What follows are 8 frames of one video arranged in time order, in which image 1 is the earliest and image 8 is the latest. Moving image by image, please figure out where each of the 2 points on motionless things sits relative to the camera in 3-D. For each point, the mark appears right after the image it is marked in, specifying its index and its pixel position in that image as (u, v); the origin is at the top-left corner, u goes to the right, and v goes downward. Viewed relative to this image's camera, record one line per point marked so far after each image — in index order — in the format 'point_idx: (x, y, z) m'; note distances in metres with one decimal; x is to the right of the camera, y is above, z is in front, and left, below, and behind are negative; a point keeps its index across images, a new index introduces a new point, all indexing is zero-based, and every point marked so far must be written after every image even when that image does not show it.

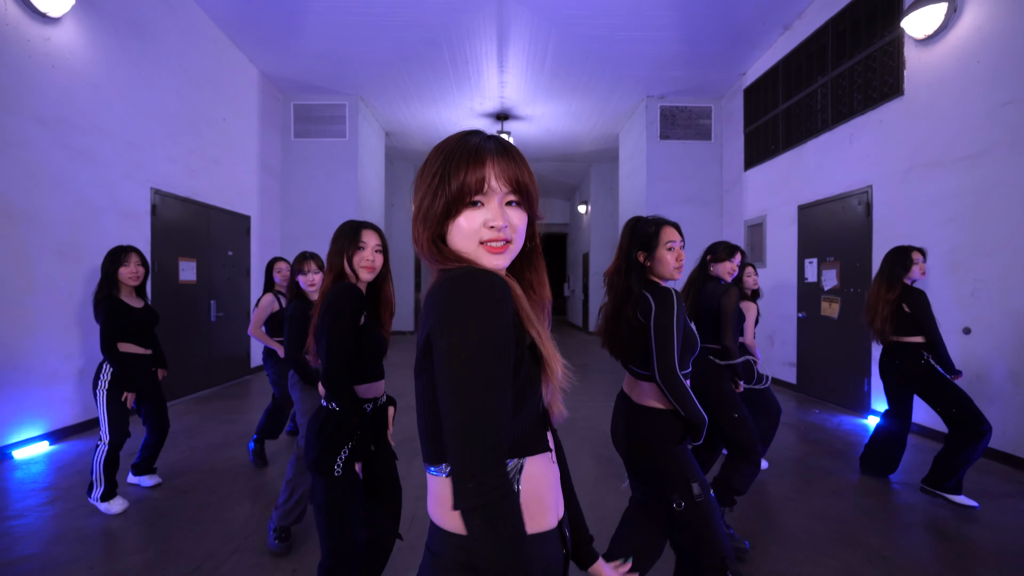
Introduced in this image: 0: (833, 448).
0: (+3.8, -2.0, +4.1) m
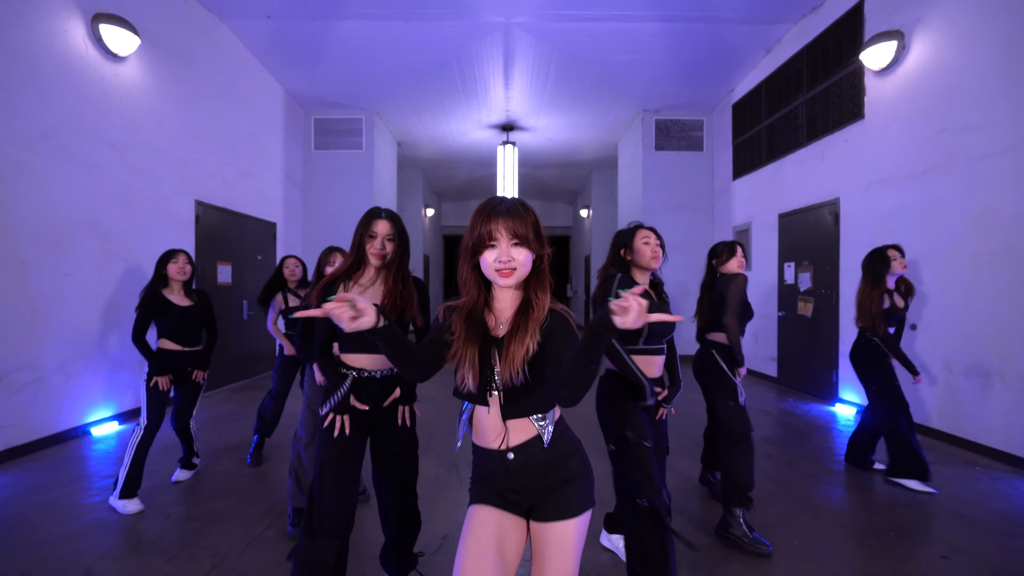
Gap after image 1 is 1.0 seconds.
0: (+3.9, -2.0, +4.4) m
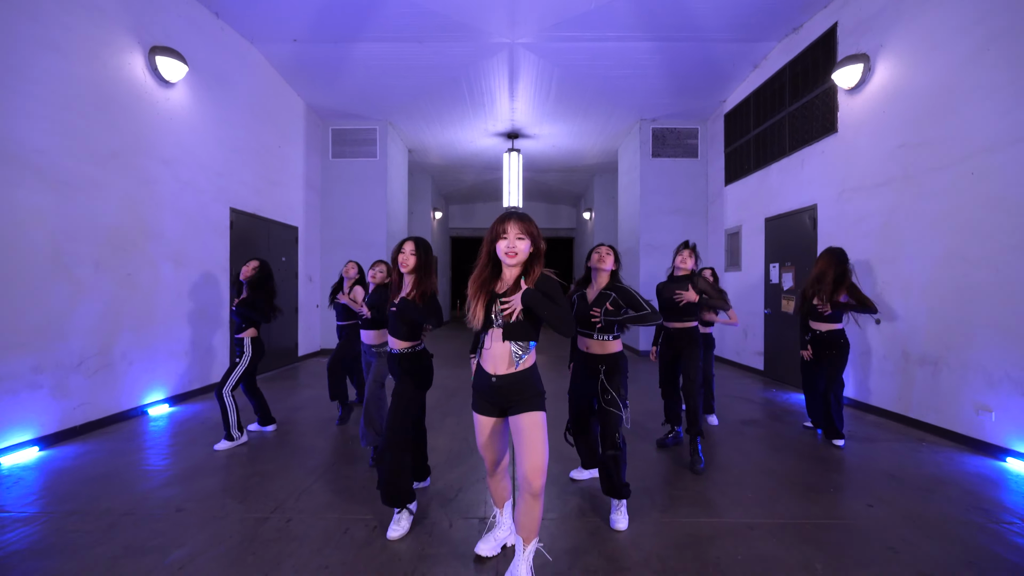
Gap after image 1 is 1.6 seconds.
0: (+3.9, -1.9, +4.9) m
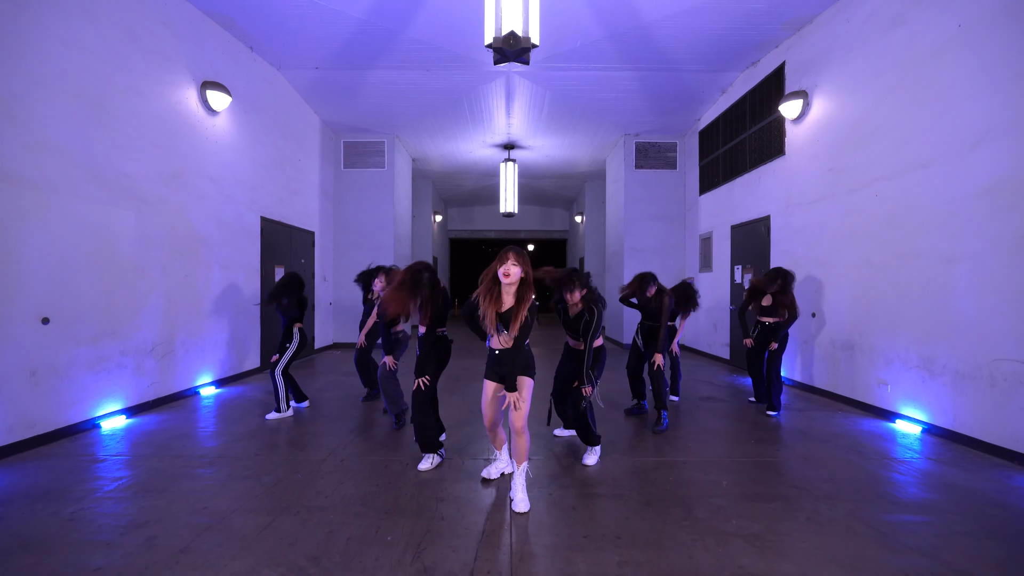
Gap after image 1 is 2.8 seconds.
0: (+3.9, -1.9, +5.9) m
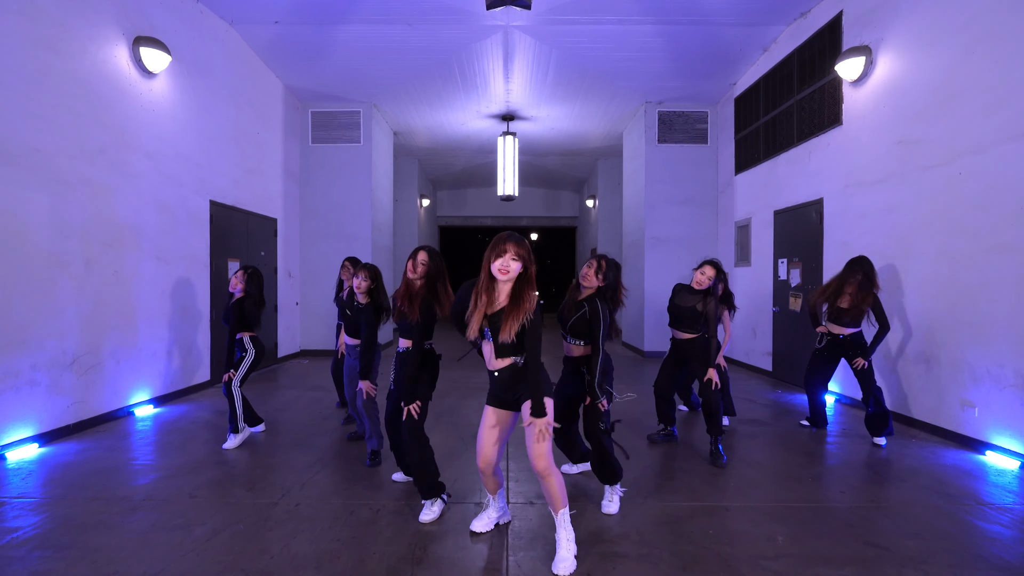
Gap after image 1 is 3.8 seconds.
0: (+3.9, -1.9, +5.0) m
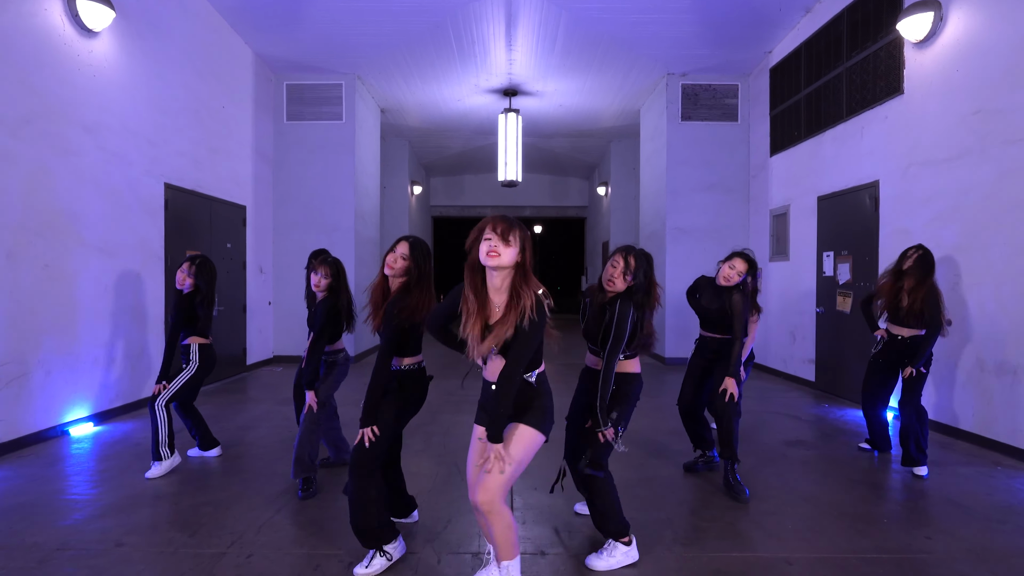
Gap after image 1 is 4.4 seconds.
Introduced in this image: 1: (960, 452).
0: (+4.0, -1.9, +4.3) m
1: (+5.0, -1.8, +3.8) m
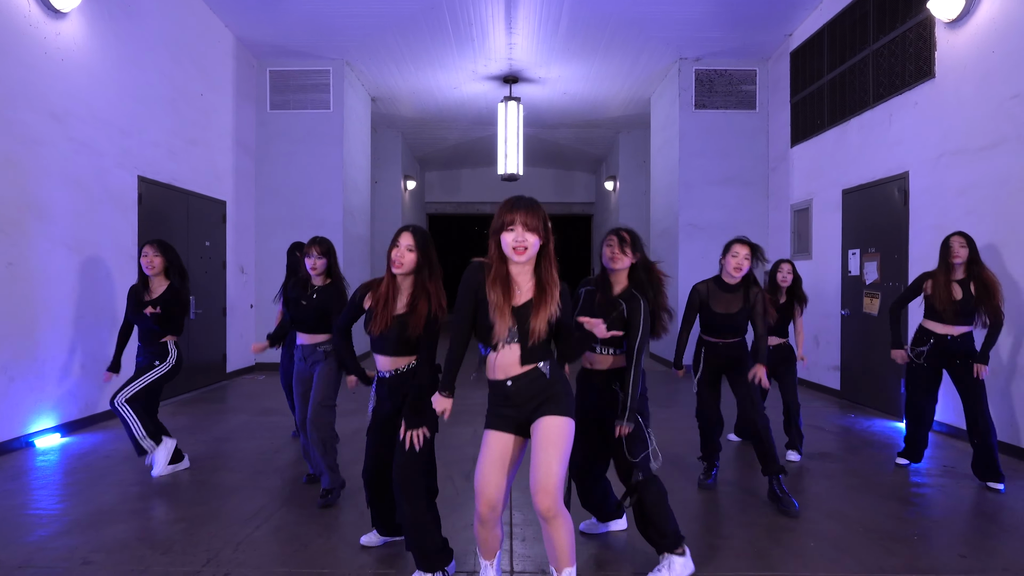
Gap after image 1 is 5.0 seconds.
0: (+4.0, -1.9, +4.0) m
1: (+5.1, -1.9, +3.5) m
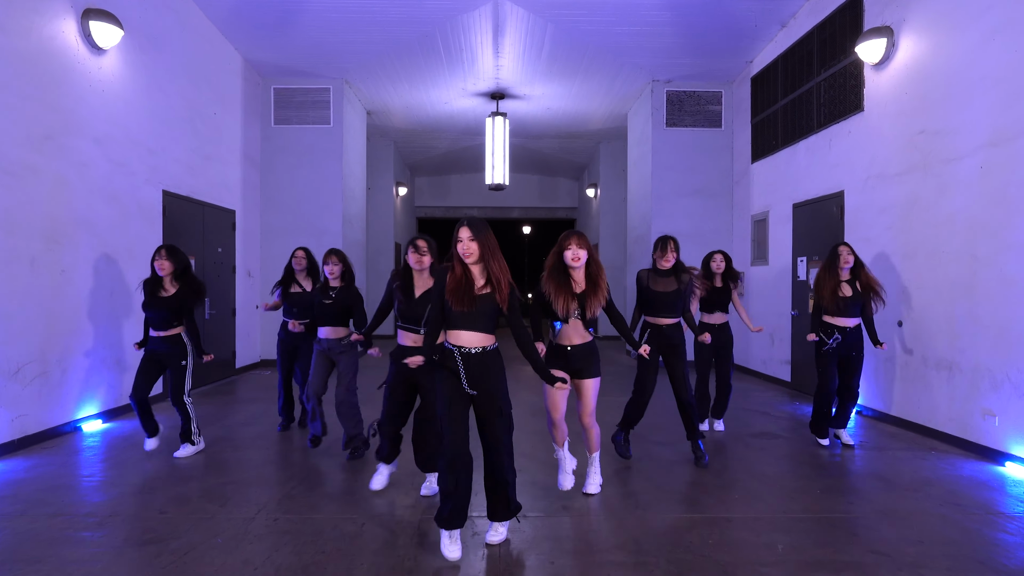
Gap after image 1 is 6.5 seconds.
0: (+3.8, -1.9, +4.7) m
1: (+4.9, -1.9, +4.3) m
